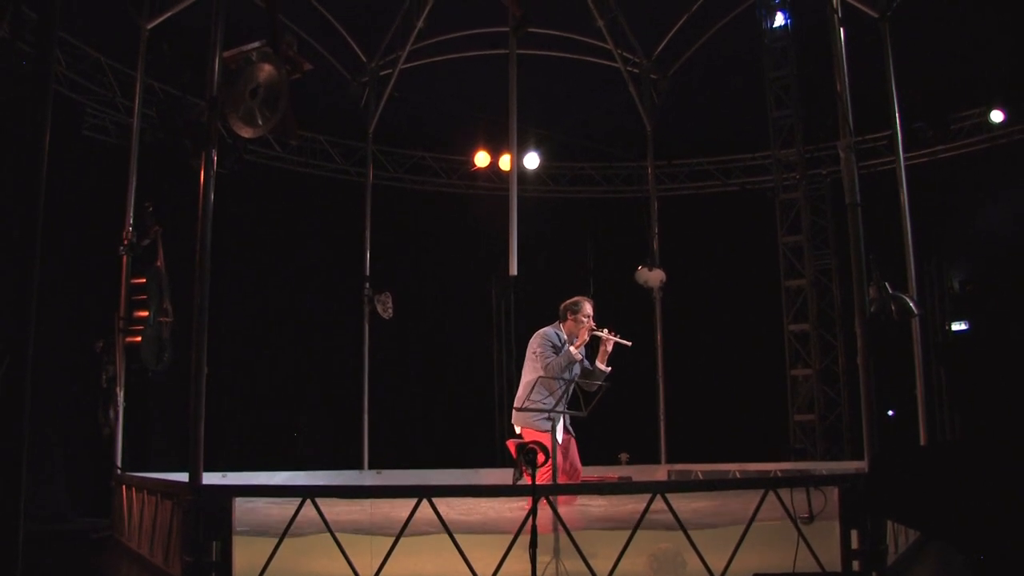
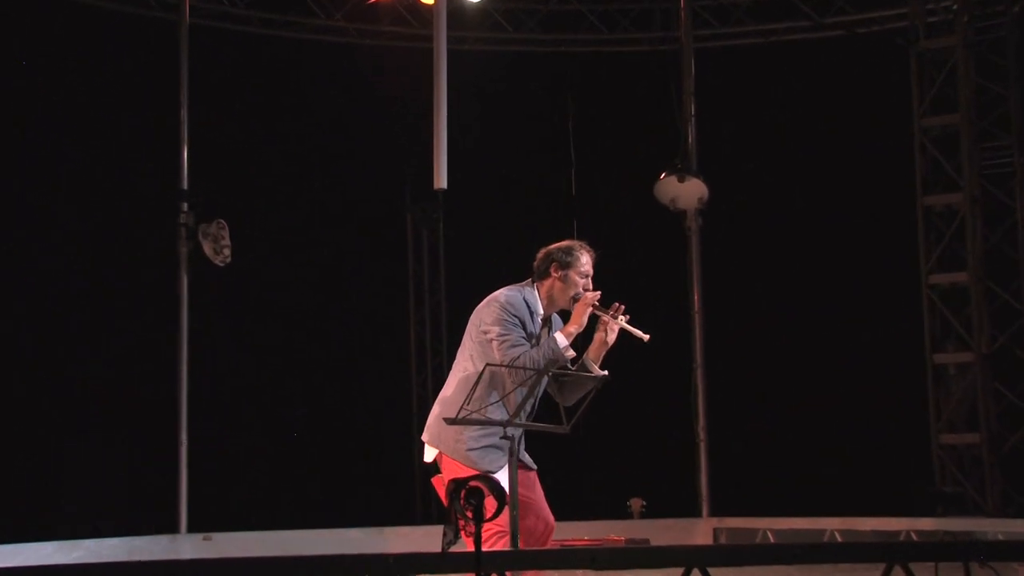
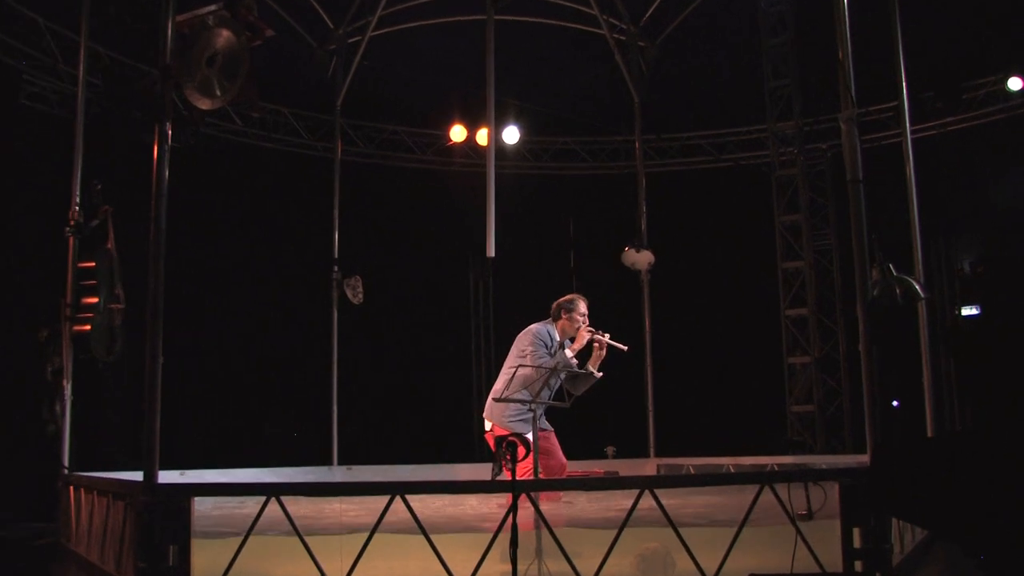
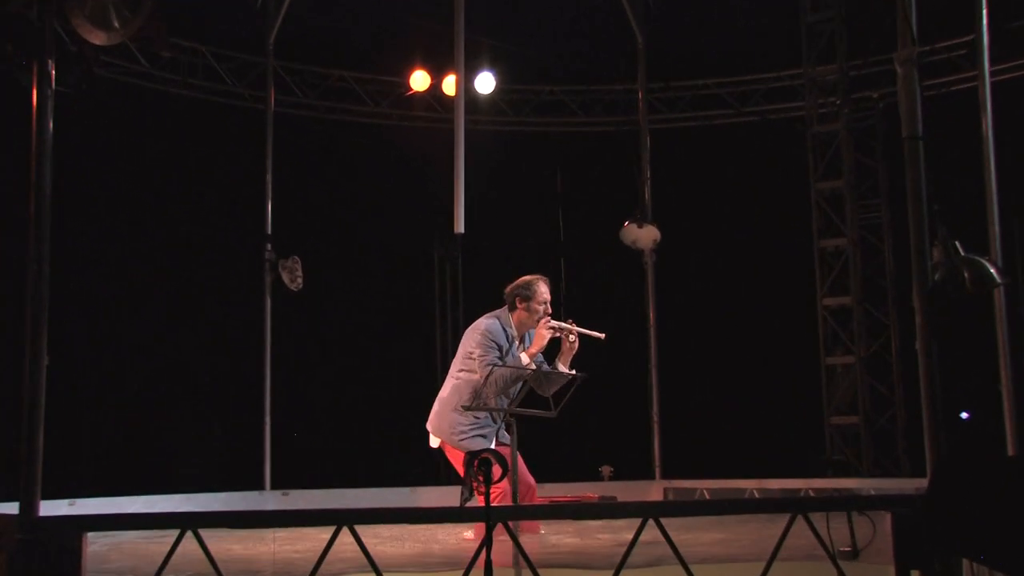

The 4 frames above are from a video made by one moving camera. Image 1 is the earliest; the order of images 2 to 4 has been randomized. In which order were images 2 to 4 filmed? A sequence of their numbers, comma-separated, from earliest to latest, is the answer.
3, 4, 2
